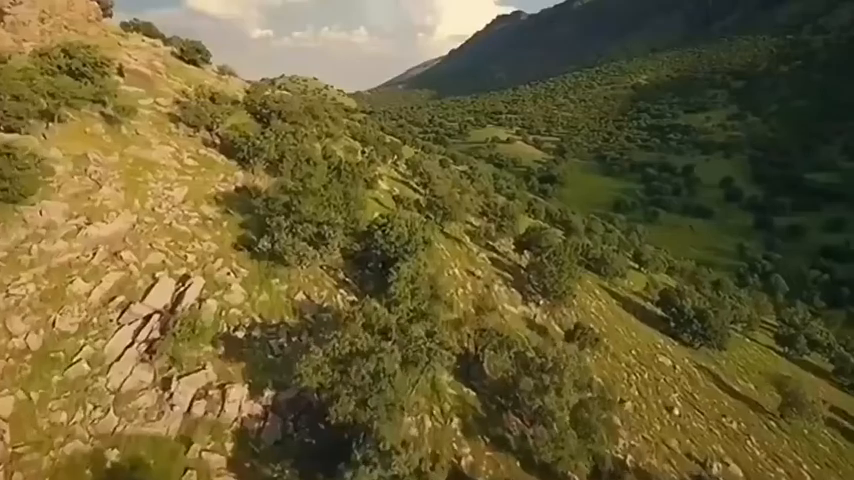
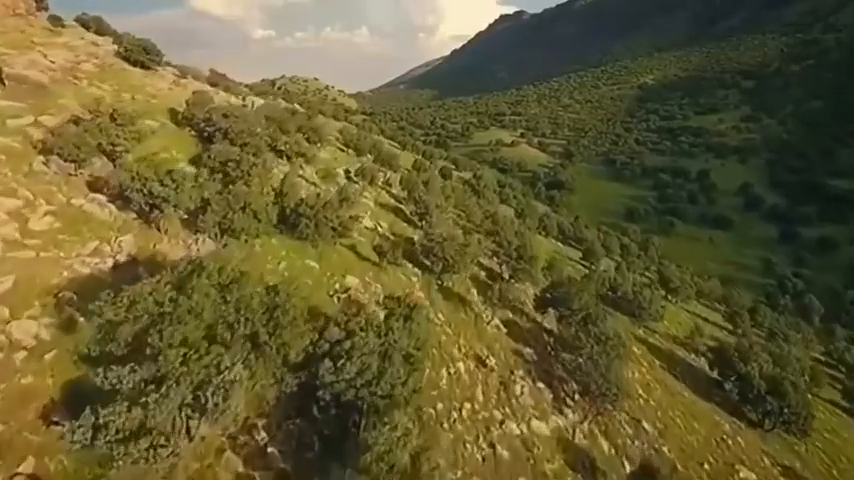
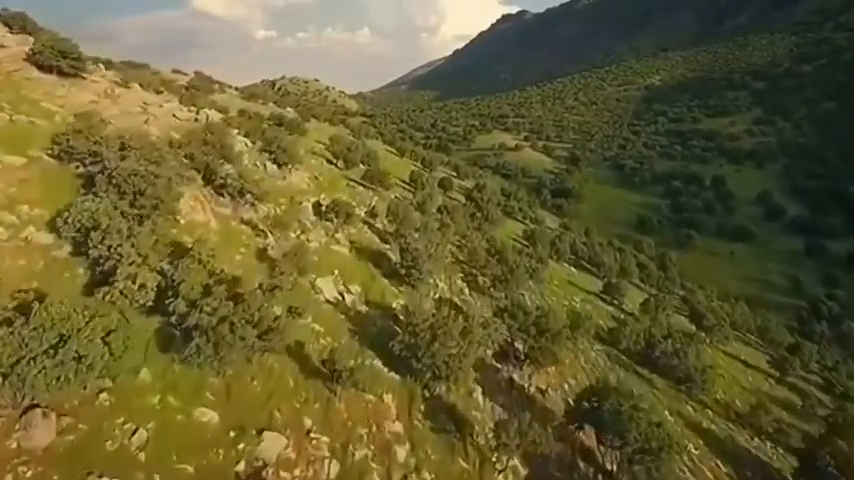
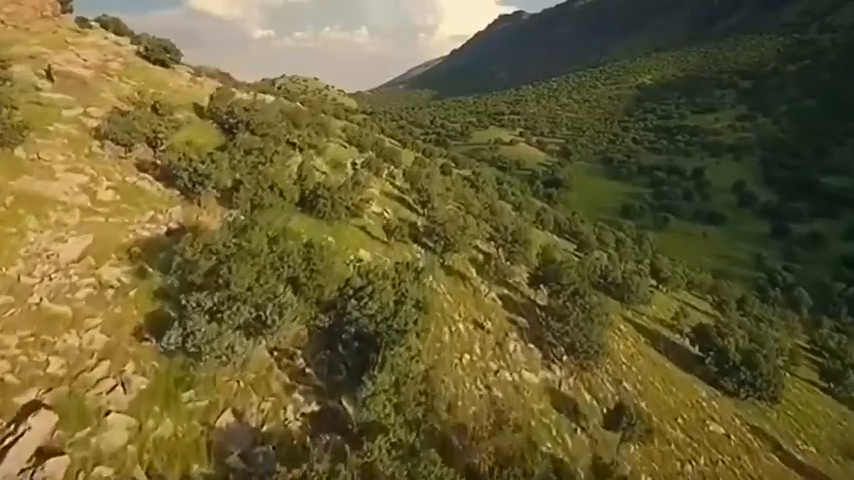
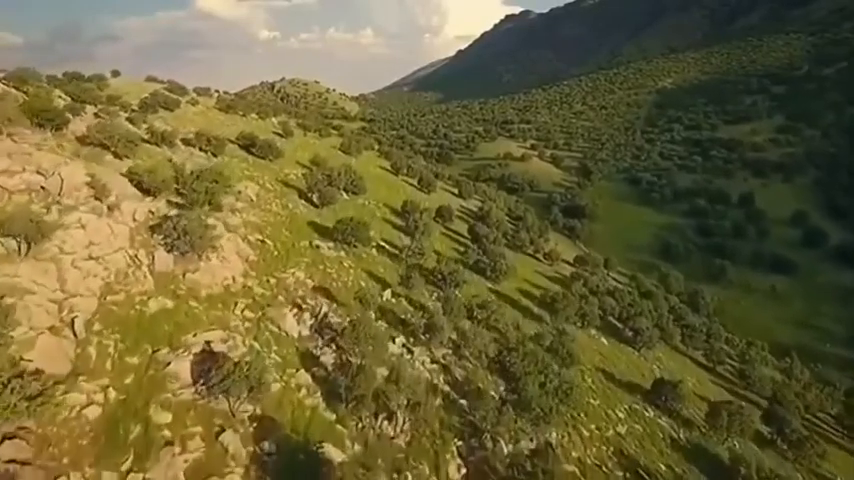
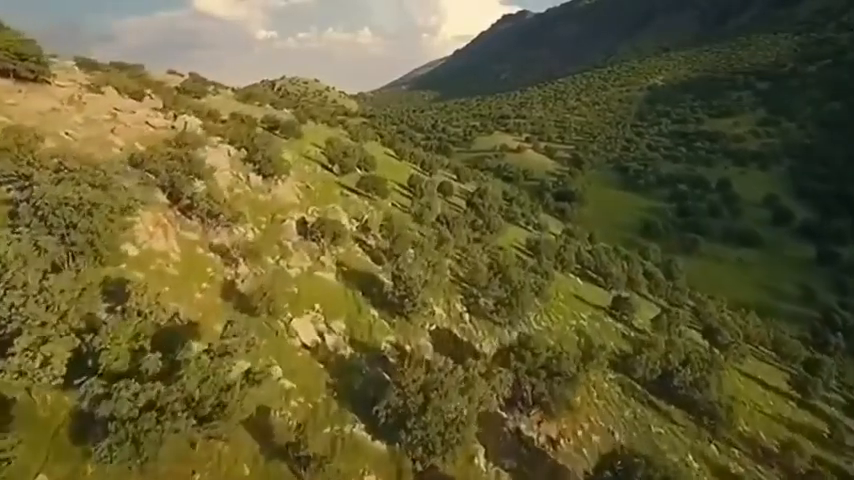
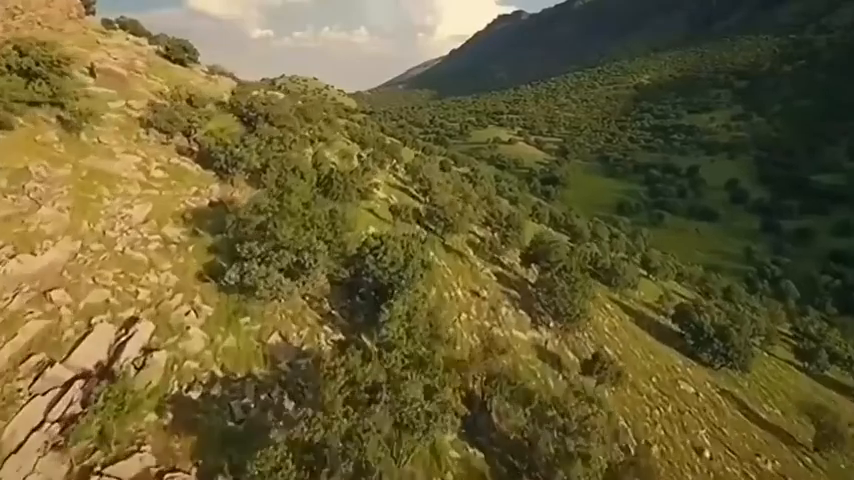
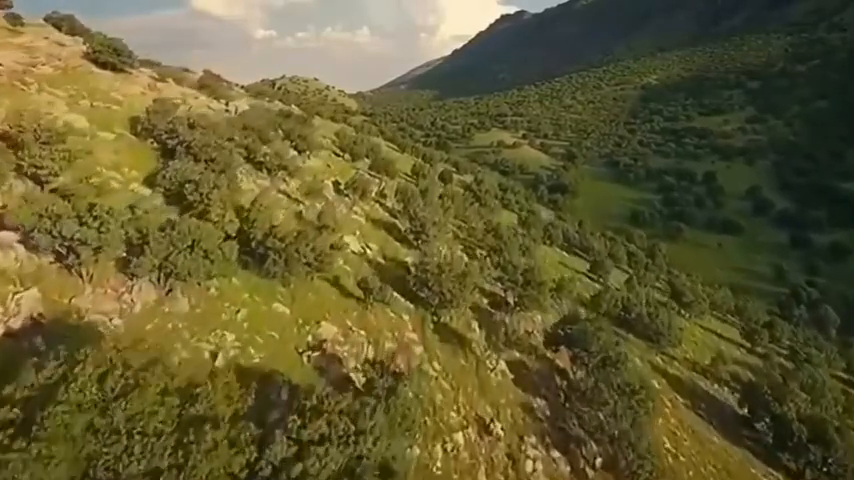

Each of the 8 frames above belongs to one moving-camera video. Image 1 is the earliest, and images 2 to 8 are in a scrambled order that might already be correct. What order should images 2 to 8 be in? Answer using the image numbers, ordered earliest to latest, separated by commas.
7, 4, 2, 8, 3, 6, 5
